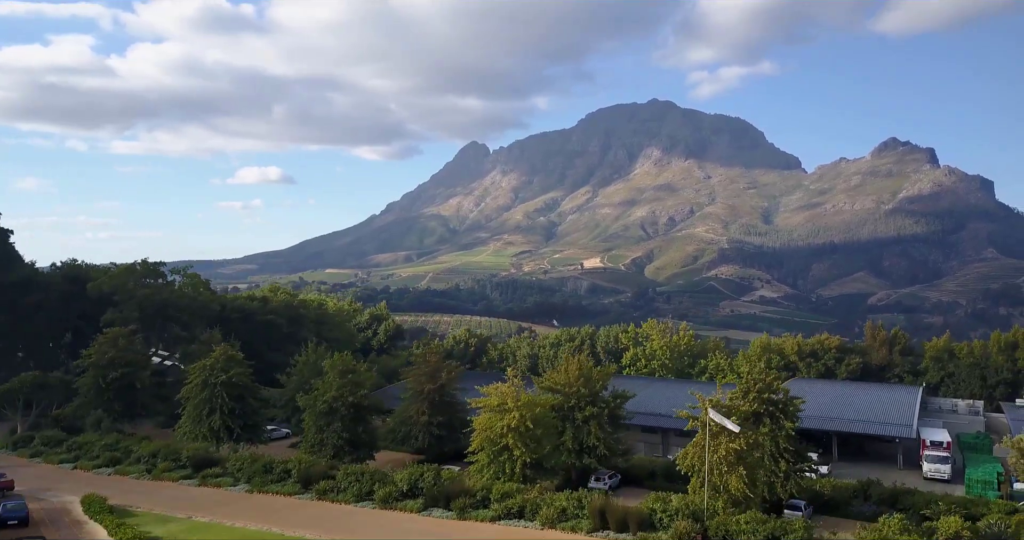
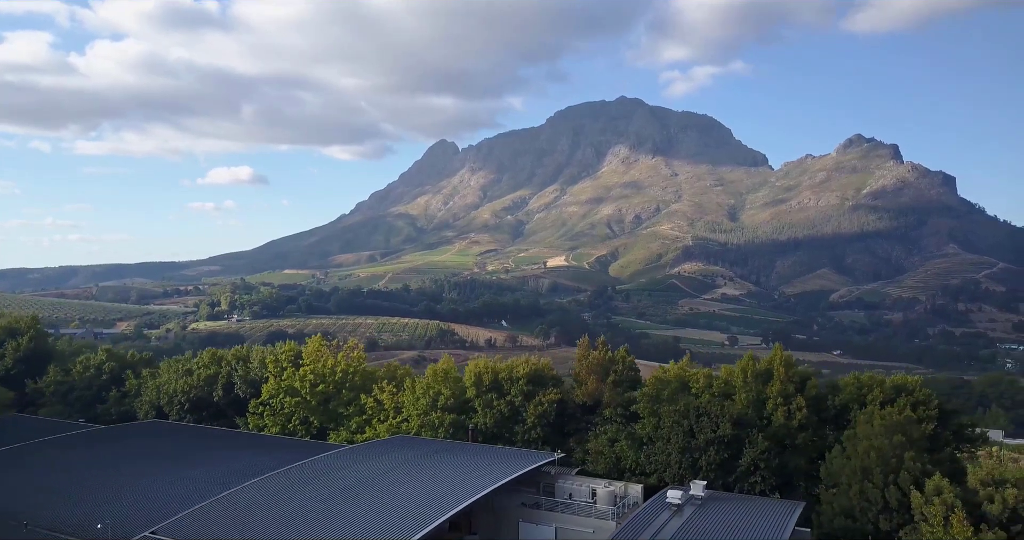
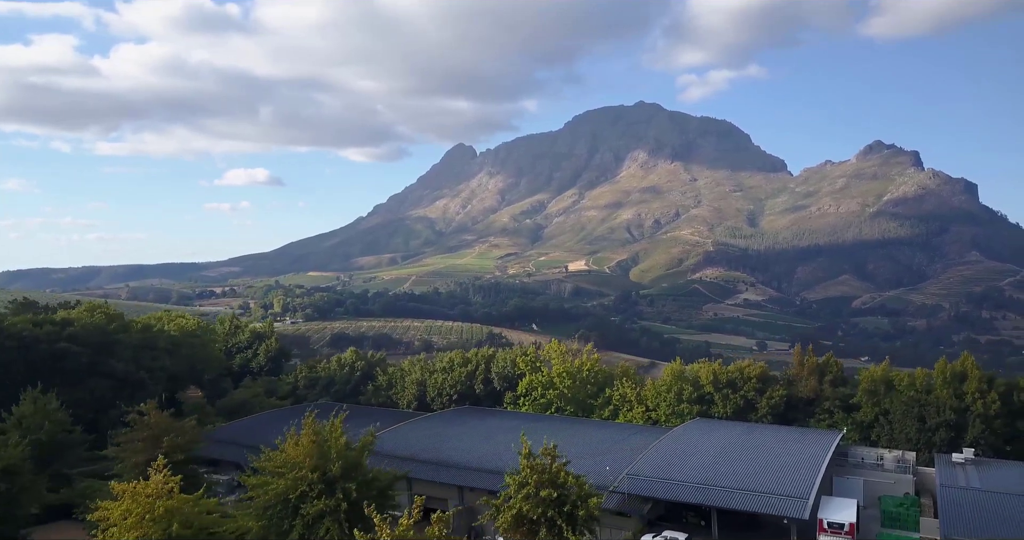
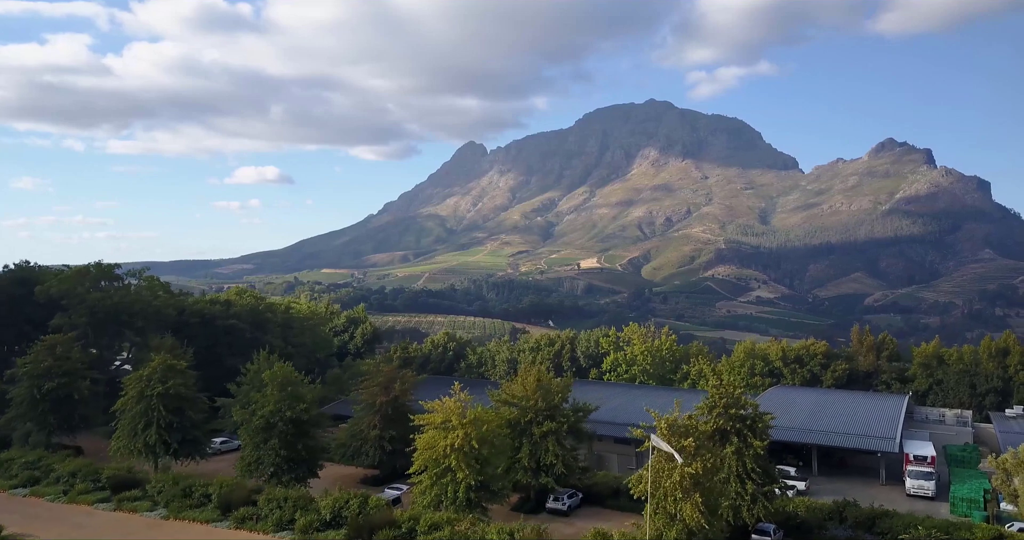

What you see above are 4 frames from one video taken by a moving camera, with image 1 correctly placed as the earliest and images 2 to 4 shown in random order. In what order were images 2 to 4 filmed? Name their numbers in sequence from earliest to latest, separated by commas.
4, 3, 2
